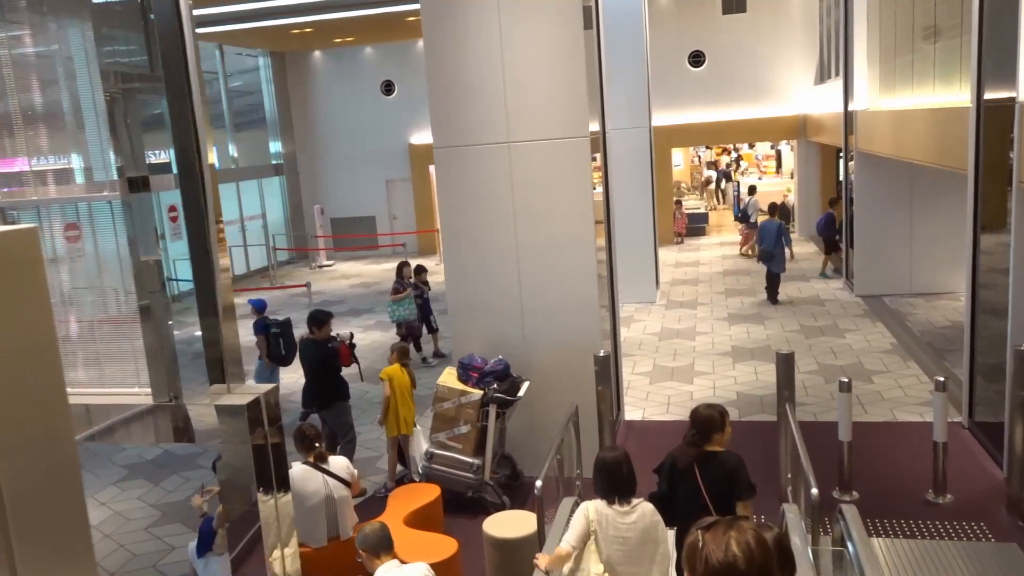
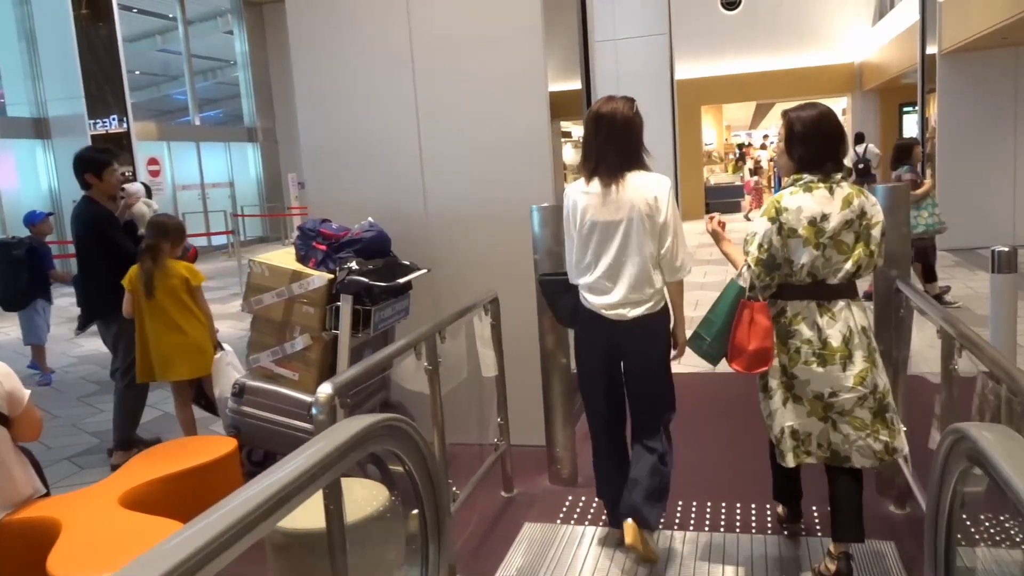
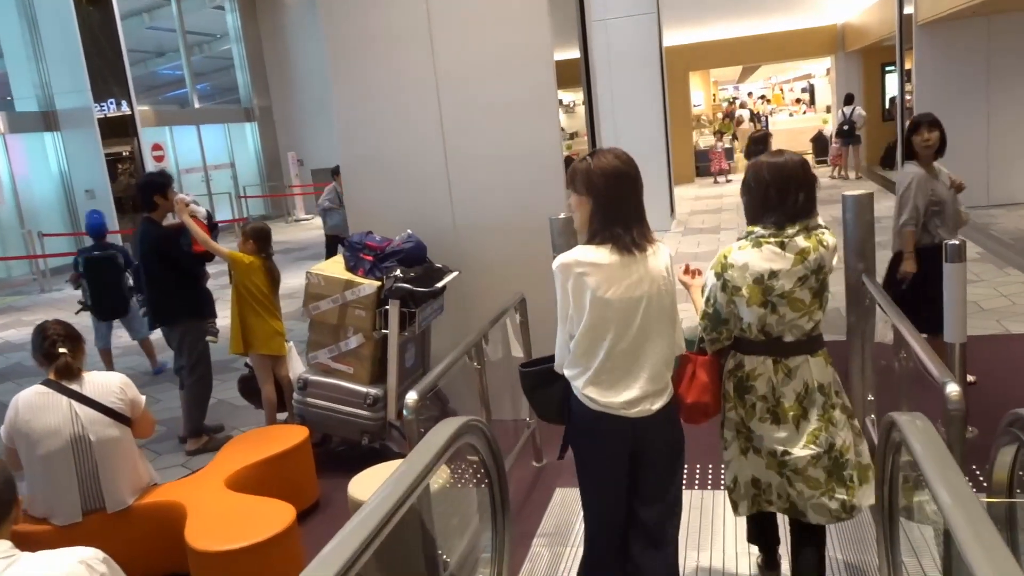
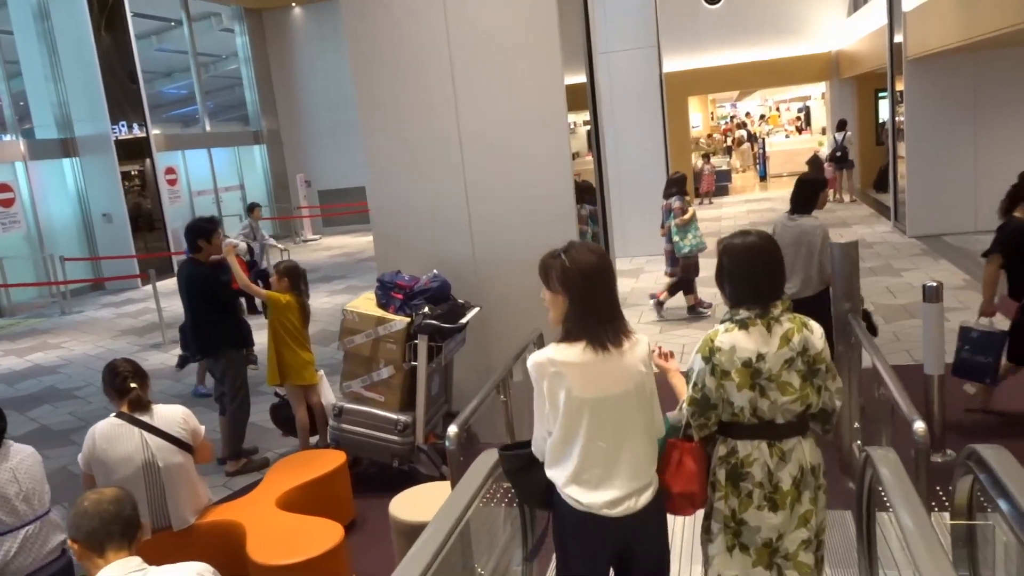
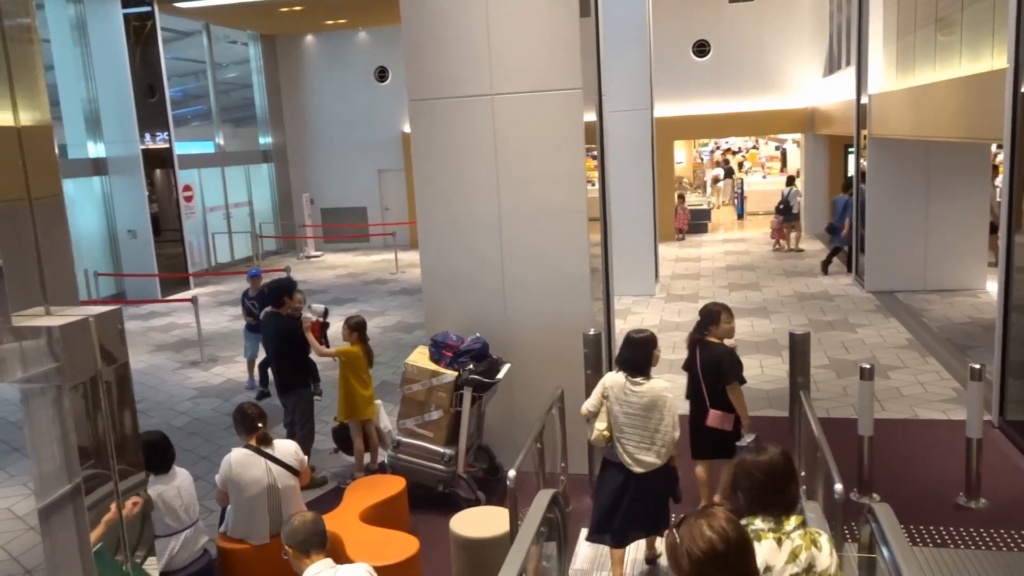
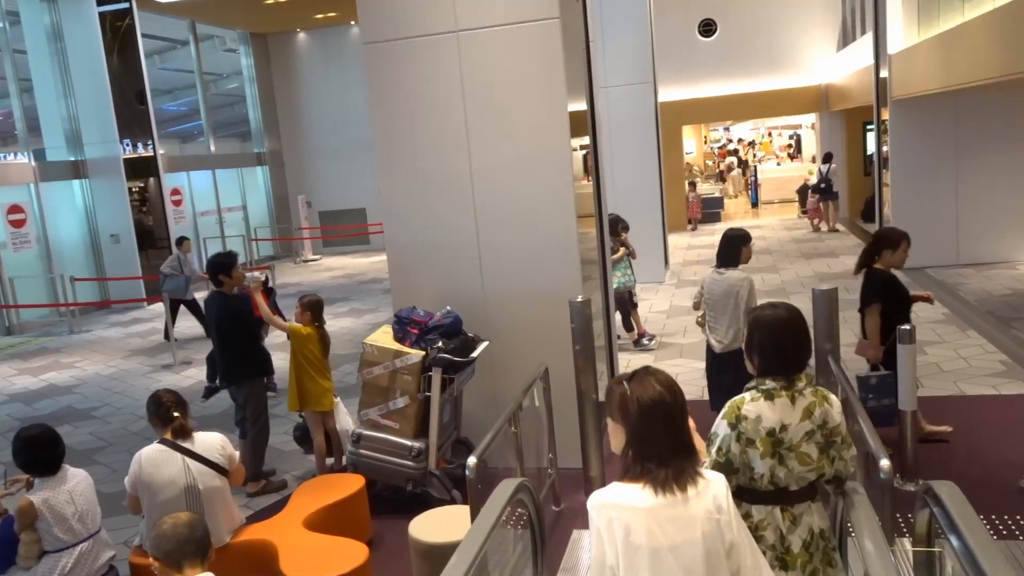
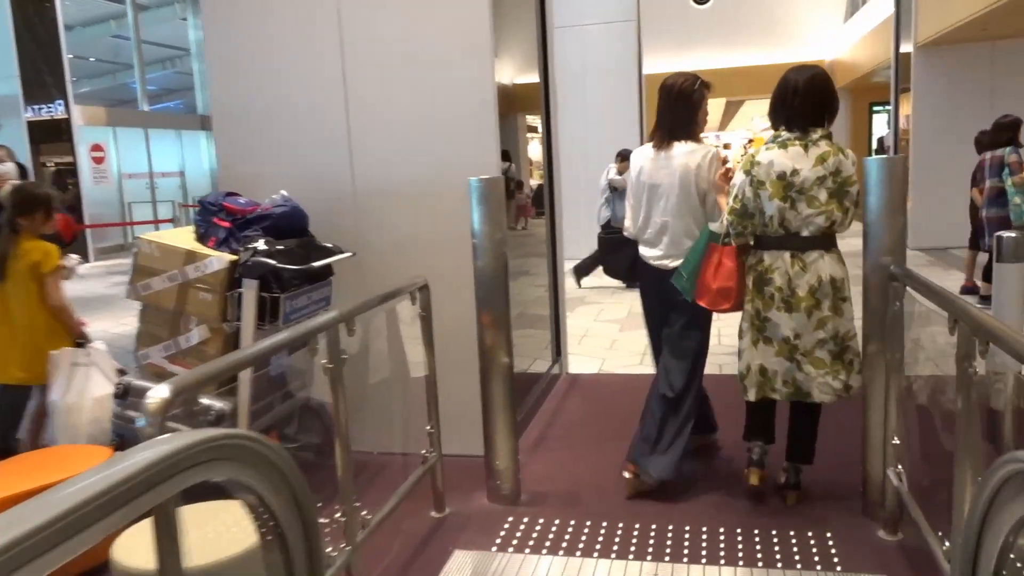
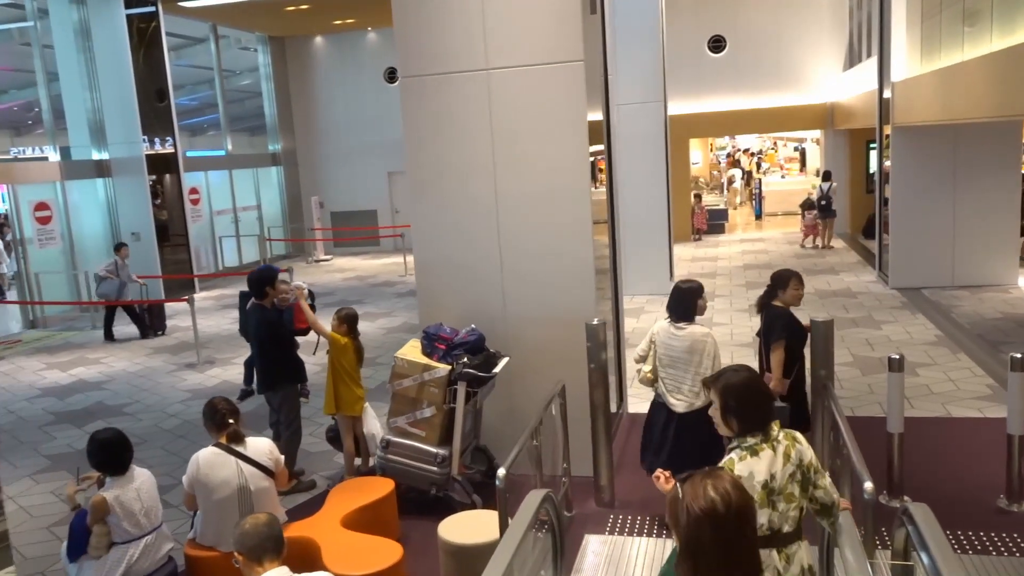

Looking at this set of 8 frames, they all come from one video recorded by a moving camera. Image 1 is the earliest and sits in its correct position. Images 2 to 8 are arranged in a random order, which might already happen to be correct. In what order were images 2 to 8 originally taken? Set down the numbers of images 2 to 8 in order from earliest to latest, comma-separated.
5, 8, 6, 4, 3, 2, 7
